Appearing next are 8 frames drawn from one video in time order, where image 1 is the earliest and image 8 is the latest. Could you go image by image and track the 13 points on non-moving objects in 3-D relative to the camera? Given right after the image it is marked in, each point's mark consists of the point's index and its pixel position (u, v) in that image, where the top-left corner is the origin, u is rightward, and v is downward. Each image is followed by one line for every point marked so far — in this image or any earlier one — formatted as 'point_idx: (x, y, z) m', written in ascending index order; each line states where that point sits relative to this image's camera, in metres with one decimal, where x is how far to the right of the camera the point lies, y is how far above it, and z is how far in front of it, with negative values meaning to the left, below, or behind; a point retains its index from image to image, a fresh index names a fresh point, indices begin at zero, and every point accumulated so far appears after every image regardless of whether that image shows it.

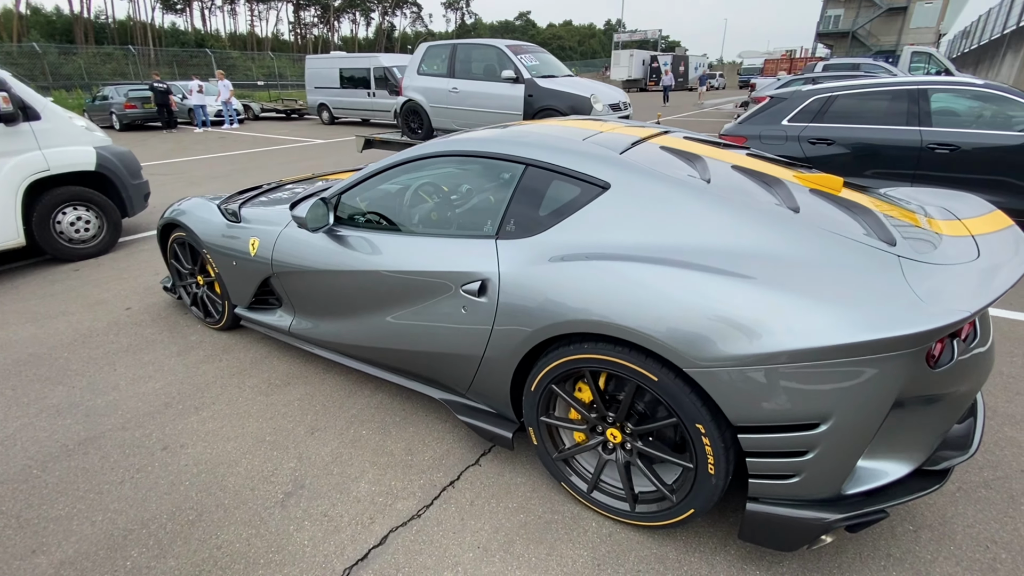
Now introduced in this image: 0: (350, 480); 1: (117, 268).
0: (-0.7, -0.8, +2.1) m
1: (-3.7, +0.2, +4.5) m
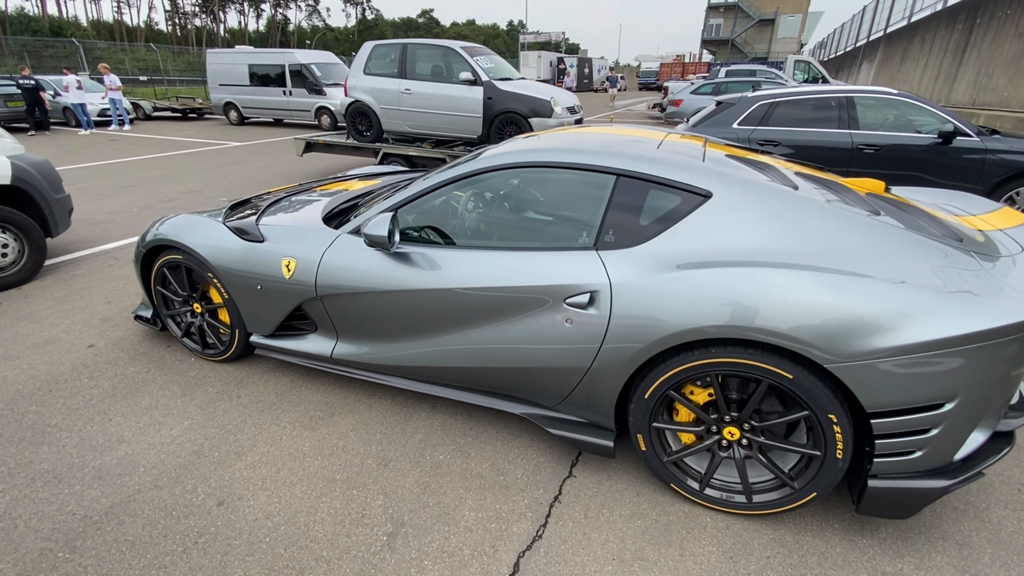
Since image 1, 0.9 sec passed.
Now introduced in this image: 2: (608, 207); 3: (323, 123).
0: (-0.2, -0.9, +2.0) m
1: (-3.6, -0.1, +3.8) m
2: (+0.3, +0.4, +2.1) m
3: (-5.5, +4.8, +14.0) m
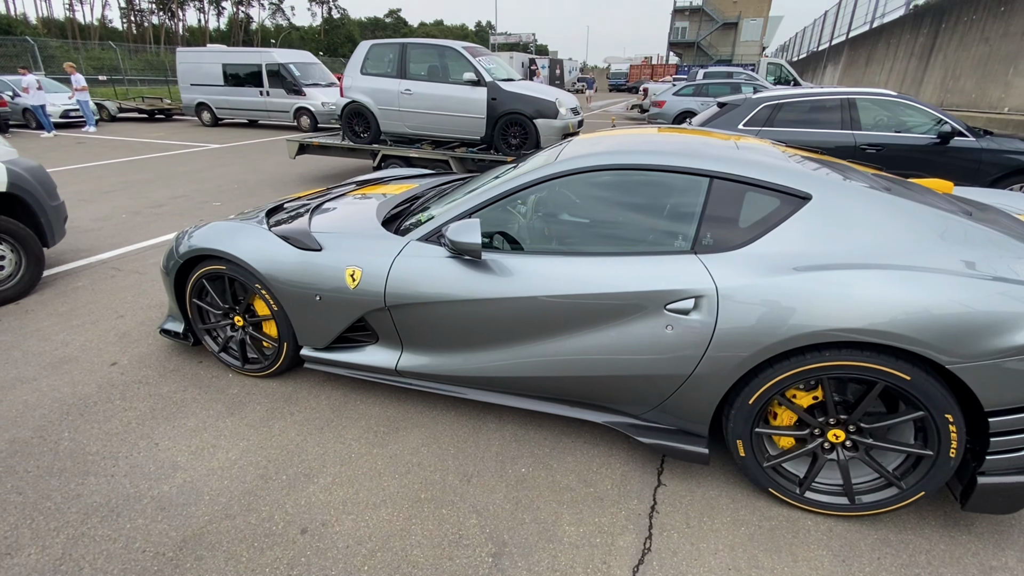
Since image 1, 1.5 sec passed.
0: (+0.2, -1.0, +1.9) m
1: (-3.3, -0.2, +3.5) m
2: (+0.6, +0.3, +2.1) m
3: (-5.9, +4.6, +13.6) m
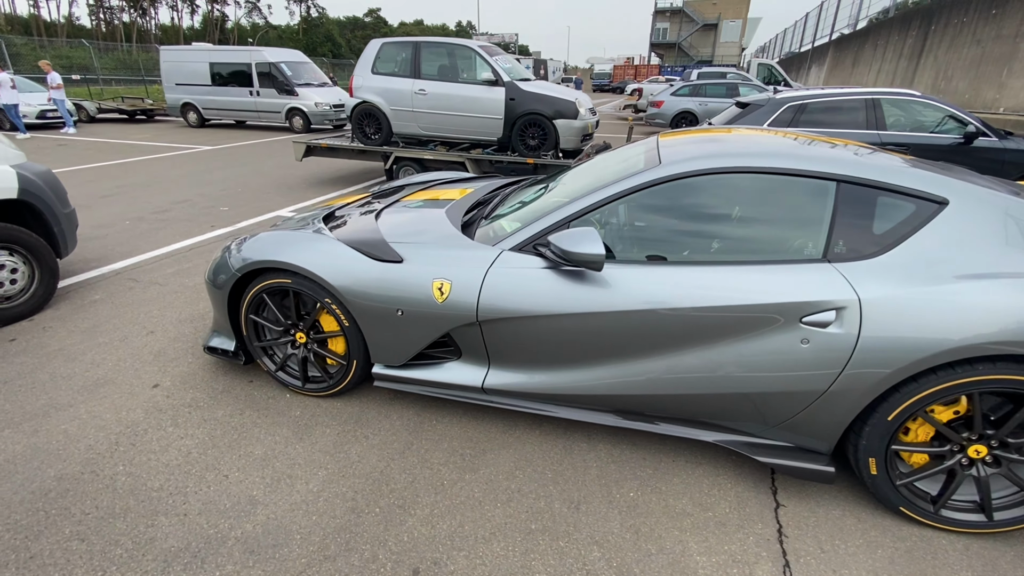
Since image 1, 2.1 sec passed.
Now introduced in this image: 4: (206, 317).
0: (+0.6, -1.0, +1.8) m
1: (-2.9, -0.3, +3.3) m
2: (+1.1, +0.3, +2.0) m
3: (-6.0, +4.5, +13.2) m
4: (-2.2, -0.2, +3.5) m
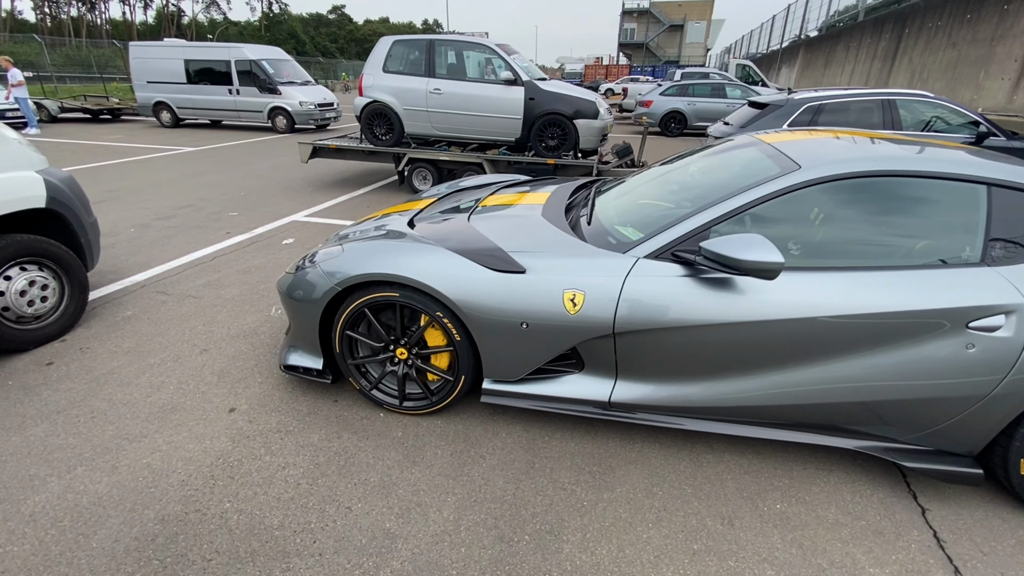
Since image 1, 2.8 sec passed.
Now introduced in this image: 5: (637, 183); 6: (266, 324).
0: (+1.2, -1.0, +1.8) m
1: (-2.4, -0.4, +3.0) m
2: (+1.7, +0.3, +2.0) m
3: (-6.2, +4.3, +12.7) m
4: (-1.7, -0.3, +3.2) m
5: (+0.8, +0.6, +2.9) m
6: (-1.7, -0.3, +3.4) m
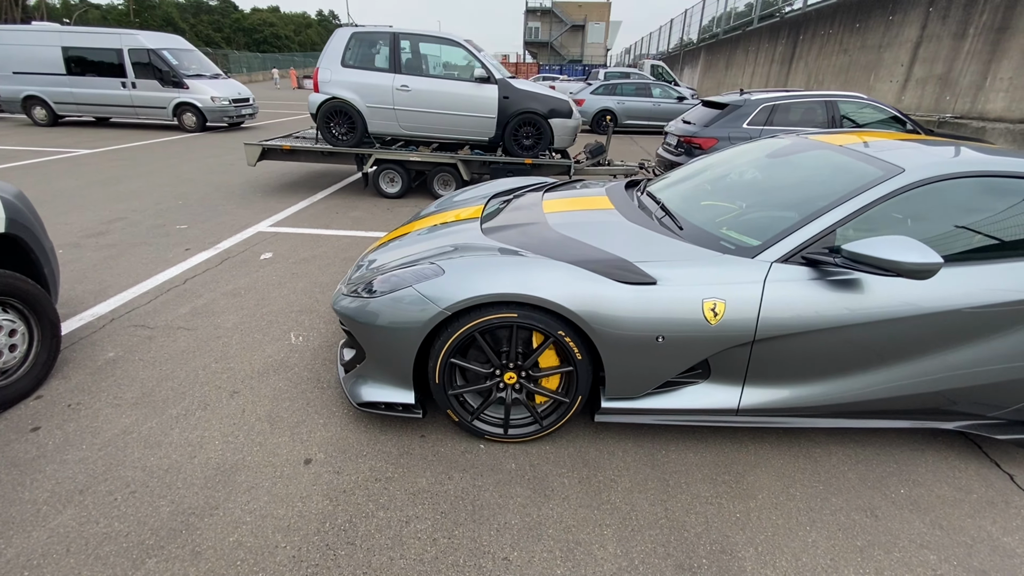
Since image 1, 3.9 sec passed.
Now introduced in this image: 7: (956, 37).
0: (+1.9, -1.0, +1.9) m
1: (-2.0, -0.6, +2.5) m
2: (+2.2, +0.3, +2.2) m
3: (-7.7, +3.9, +11.3) m
4: (-1.3, -0.5, +2.8) m
5: (+1.2, +0.6, +2.9) m
6: (-1.3, -0.4, +2.9) m
7: (+8.3, +4.7, +9.0) m
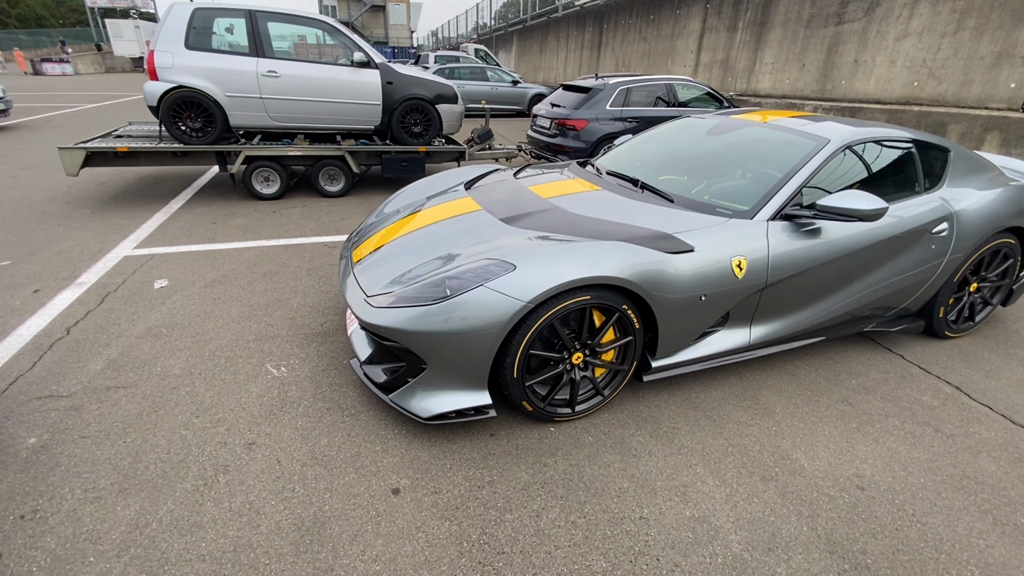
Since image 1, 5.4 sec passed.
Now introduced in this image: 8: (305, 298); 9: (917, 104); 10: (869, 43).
0: (+2.3, -0.6, +2.7) m
1: (-1.6, -0.8, +1.9) m
2: (+2.3, +0.7, +3.0) m
3: (-10.5, +2.8, +8.1) m
4: (-1.1, -0.6, +2.5) m
5: (+1.0, +0.8, +3.3) m
6: (-1.2, -0.5, +2.6) m
7: (+5.0, +6.0, +11.1) m
8: (-1.5, -0.1, +3.5) m
9: (+6.4, +2.9, +7.7) m
10: (+6.1, +4.2, +8.3) m
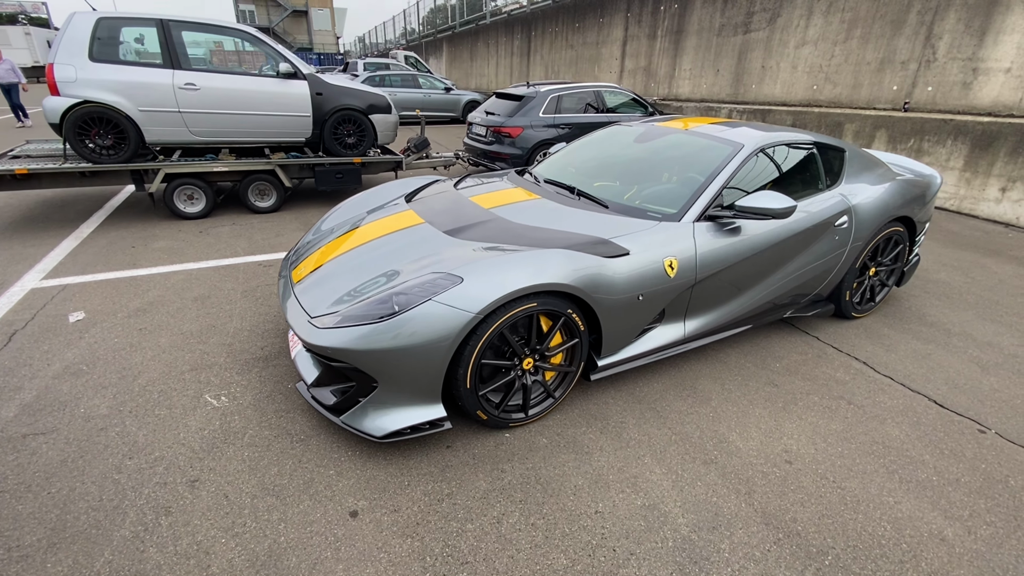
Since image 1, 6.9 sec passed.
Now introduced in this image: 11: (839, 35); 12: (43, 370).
0: (+2.0, -0.6, +3.0) m
1: (-1.7, -1.0, +1.8) m
2: (+1.9, +0.8, +3.2) m
3: (-11.5, +2.0, +6.9) m
4: (-1.3, -0.7, +2.4) m
5: (+0.6, +0.8, +3.4) m
6: (-1.4, -0.7, +2.5) m
7: (+3.3, +6.1, +11.7) m
8: (-1.9, -0.2, +3.3) m
9: (+5.3, +3.2, +8.4) m
10: (+4.9, +4.4, +9.0) m
11: (+5.4, +4.2, +8.0) m
12: (-2.7, -0.5, +2.8) m
